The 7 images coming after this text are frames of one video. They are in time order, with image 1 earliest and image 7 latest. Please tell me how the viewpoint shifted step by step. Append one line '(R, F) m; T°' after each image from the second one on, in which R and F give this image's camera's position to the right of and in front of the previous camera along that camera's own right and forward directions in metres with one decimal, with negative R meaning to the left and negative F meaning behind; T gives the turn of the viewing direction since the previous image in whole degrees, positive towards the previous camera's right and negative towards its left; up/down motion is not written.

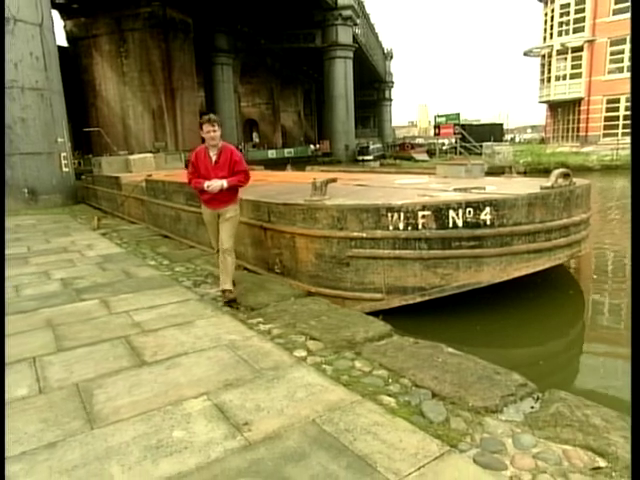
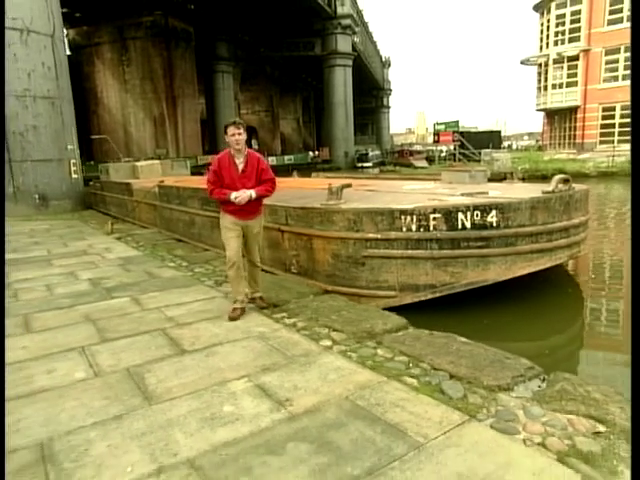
(-0.2, -0.4) m; 0°
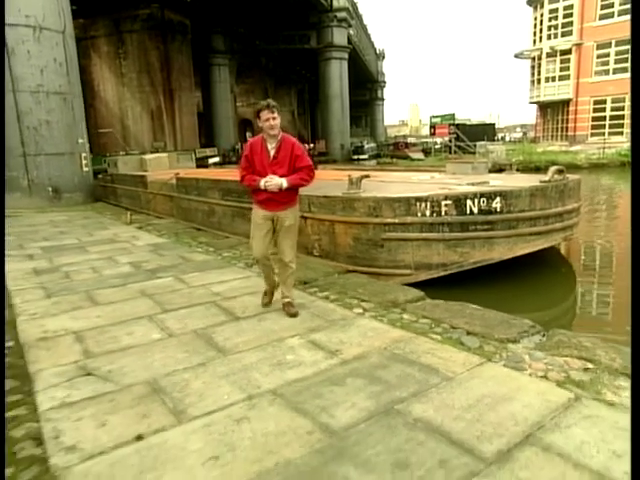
(-0.4, -0.7) m; +1°
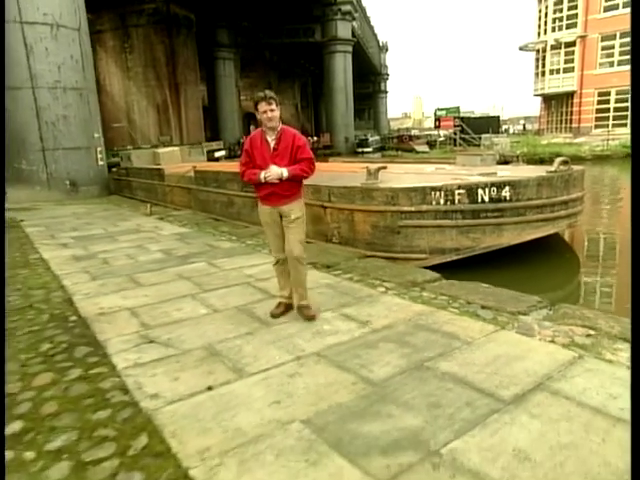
(-0.3, -0.5) m; 0°
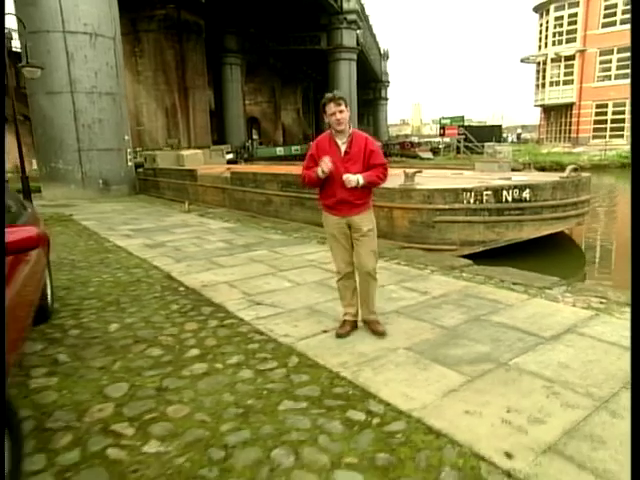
(-0.9, -1.2) m; +1°
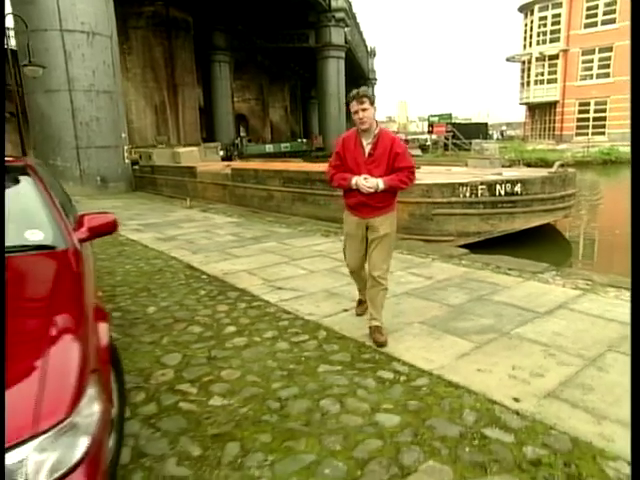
(-0.4, -0.5) m; +2°
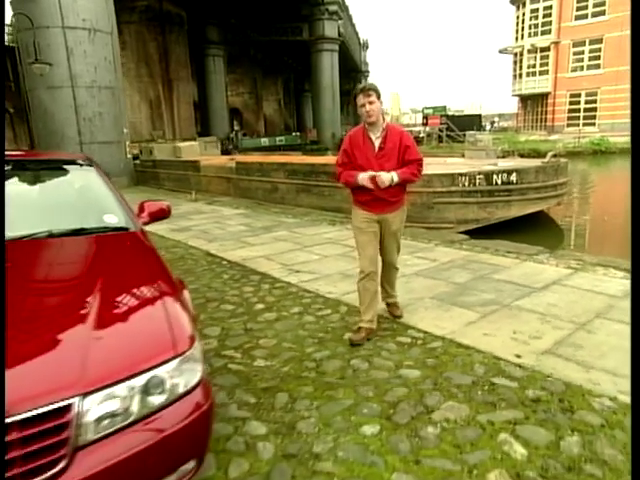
(-0.3, -0.5) m; +1°
